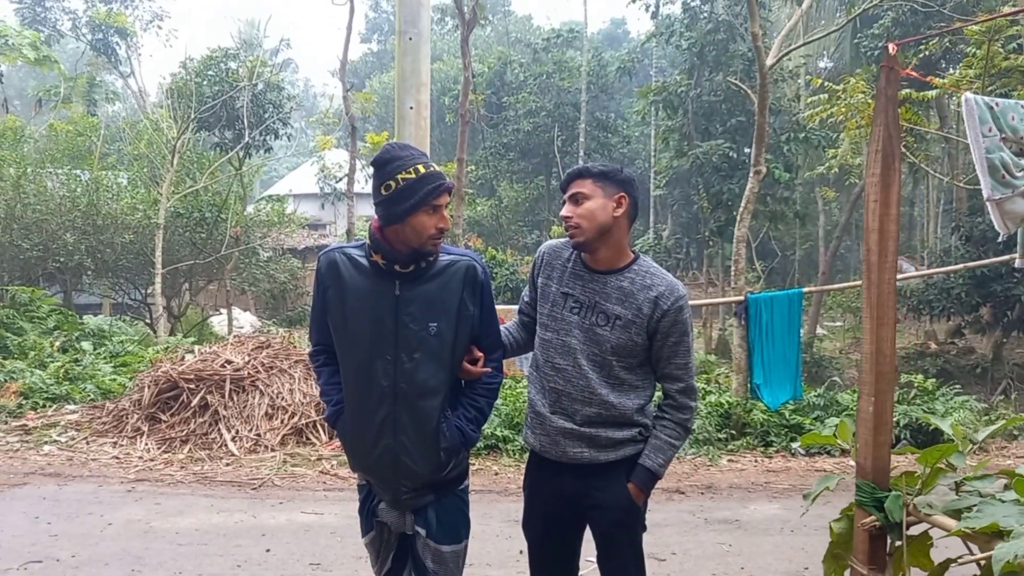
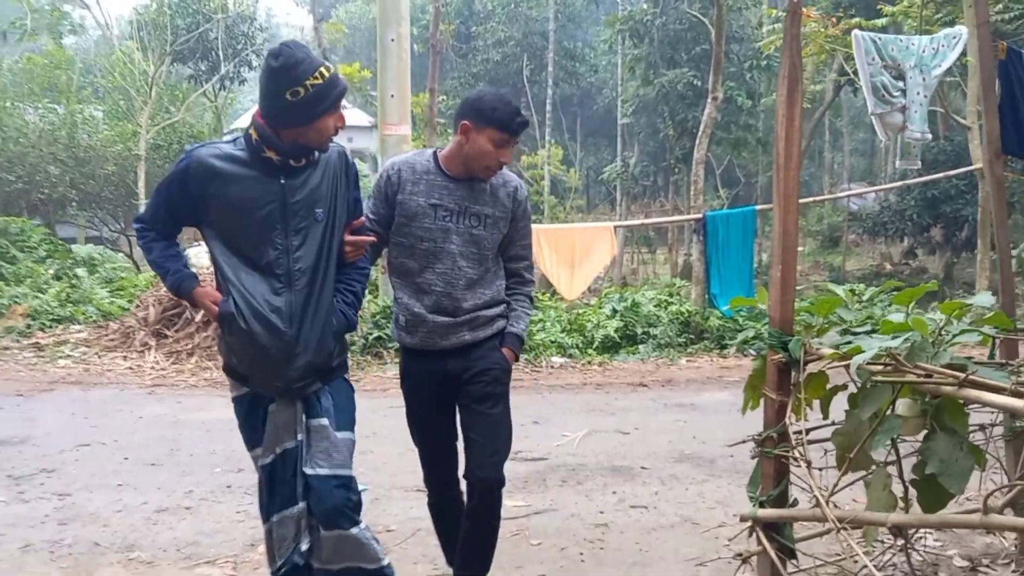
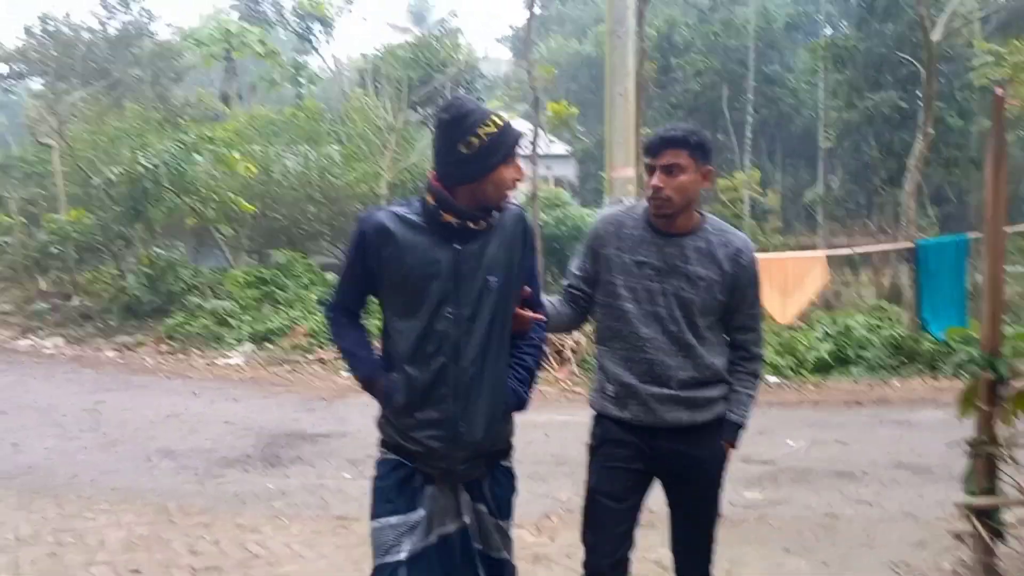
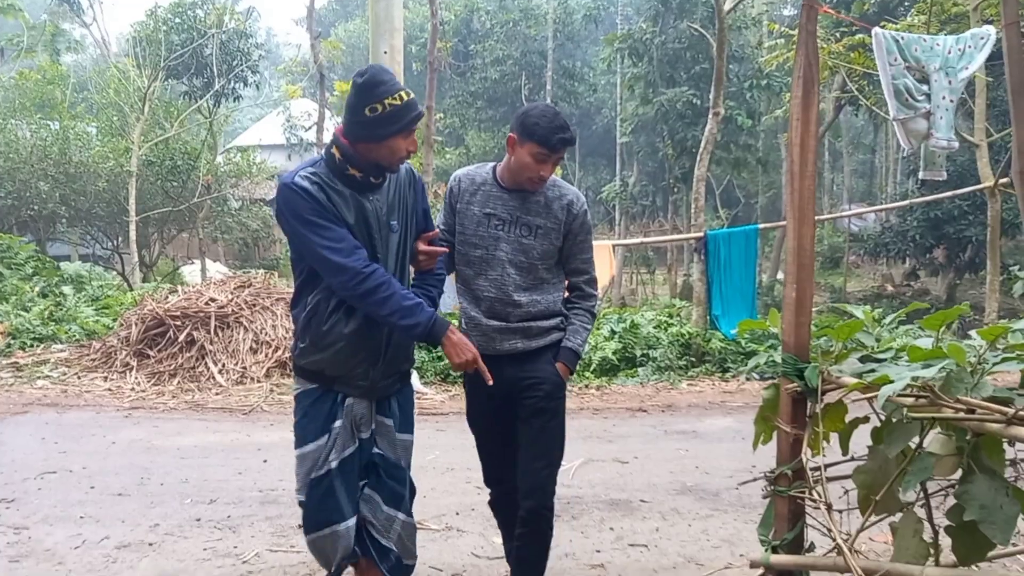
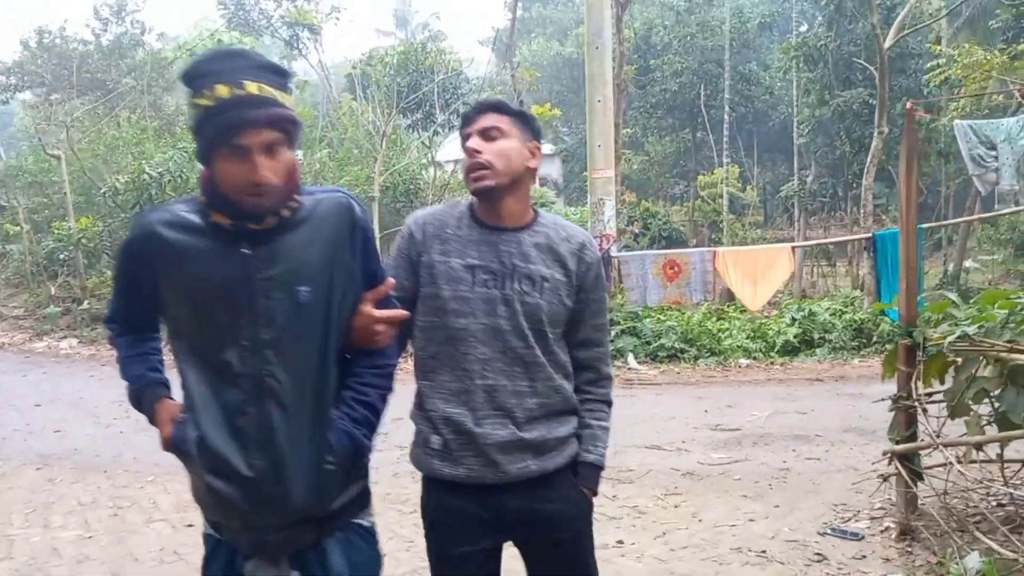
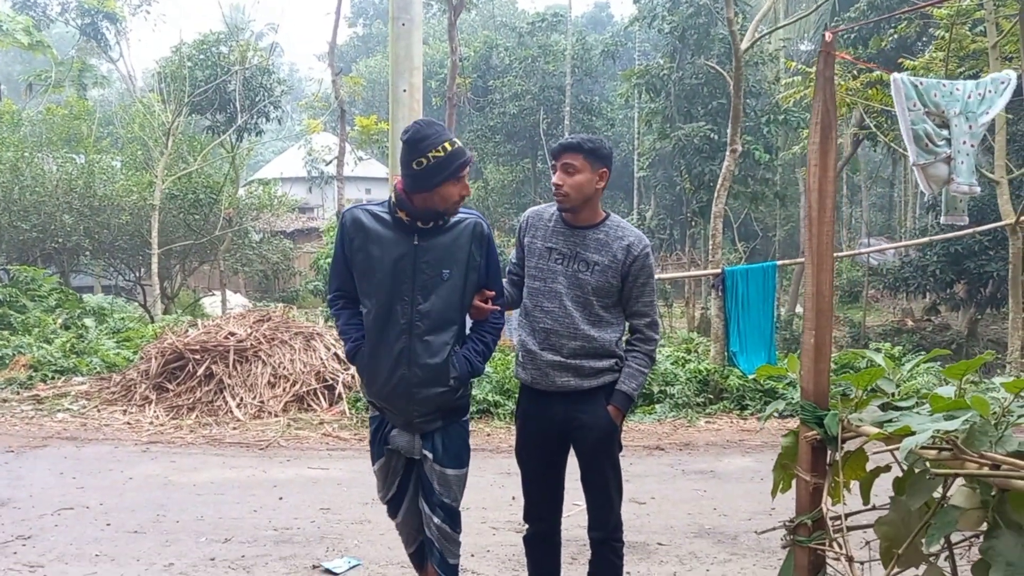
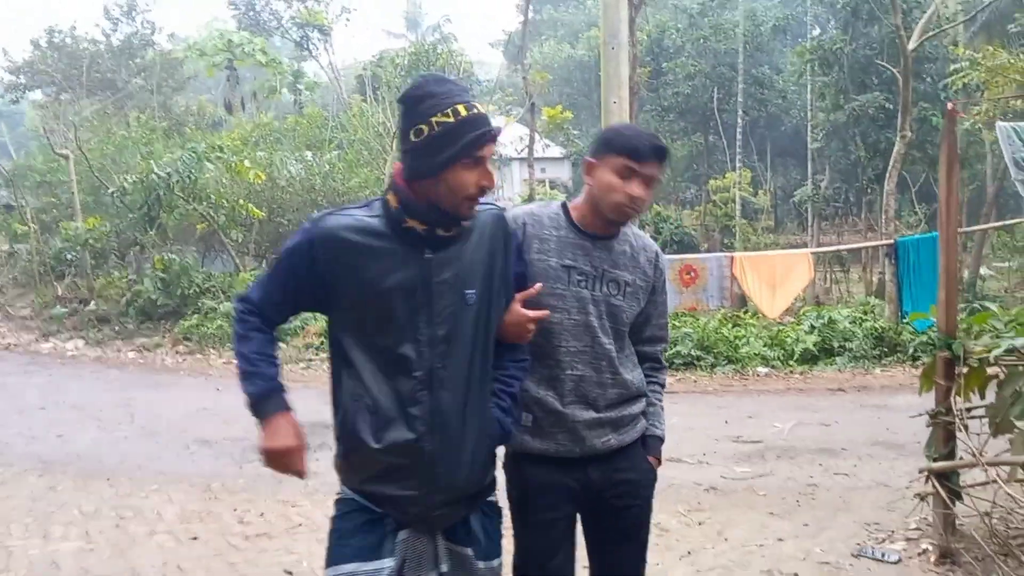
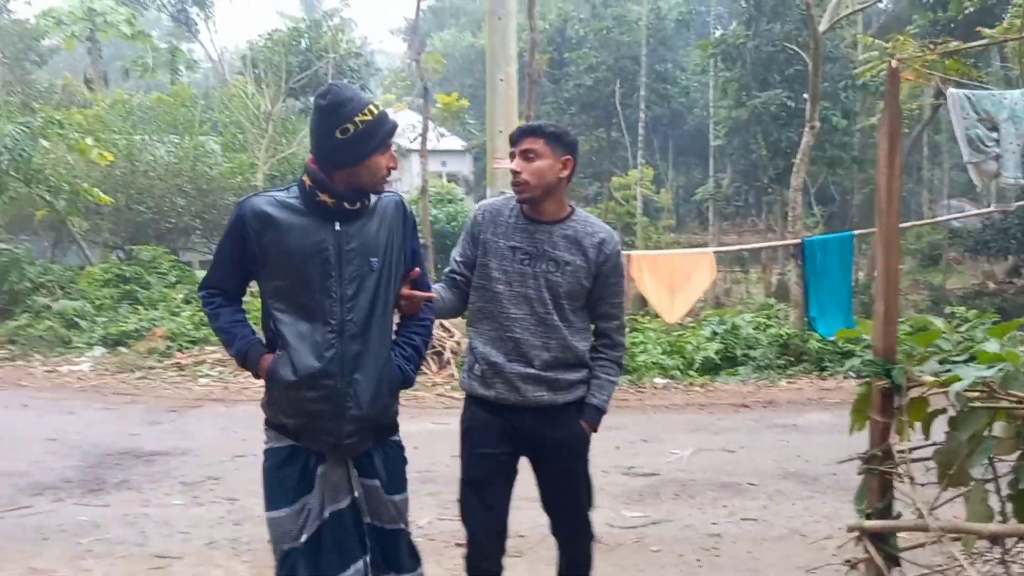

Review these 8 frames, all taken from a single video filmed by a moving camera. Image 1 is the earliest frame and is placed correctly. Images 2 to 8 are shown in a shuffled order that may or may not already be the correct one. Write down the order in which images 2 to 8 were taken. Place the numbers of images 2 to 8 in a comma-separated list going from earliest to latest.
6, 4, 2, 8, 3, 7, 5
